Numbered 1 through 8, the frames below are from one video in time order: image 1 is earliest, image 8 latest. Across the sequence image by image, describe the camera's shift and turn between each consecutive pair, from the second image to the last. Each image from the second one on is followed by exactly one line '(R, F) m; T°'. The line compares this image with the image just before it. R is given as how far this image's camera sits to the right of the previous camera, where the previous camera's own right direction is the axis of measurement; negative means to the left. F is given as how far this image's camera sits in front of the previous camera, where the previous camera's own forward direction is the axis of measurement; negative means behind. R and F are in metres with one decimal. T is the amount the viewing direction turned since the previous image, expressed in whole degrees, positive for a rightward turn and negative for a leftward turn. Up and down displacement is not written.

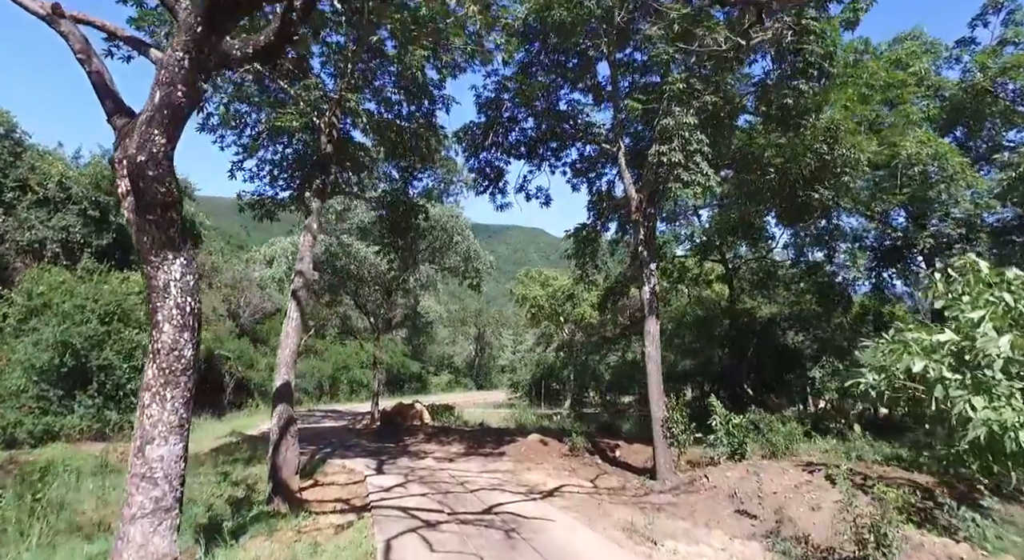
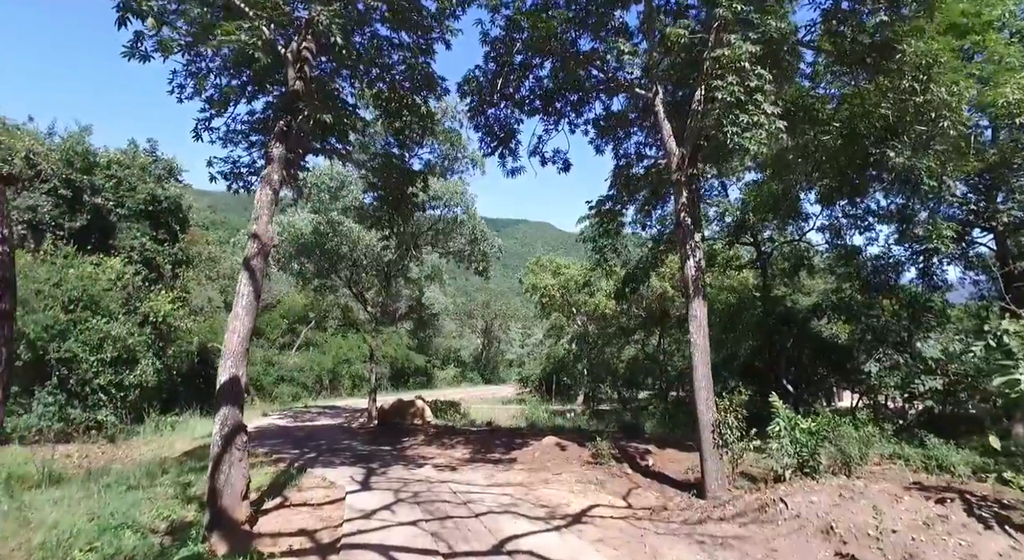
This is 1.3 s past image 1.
(-0.1, +1.5) m; -1°
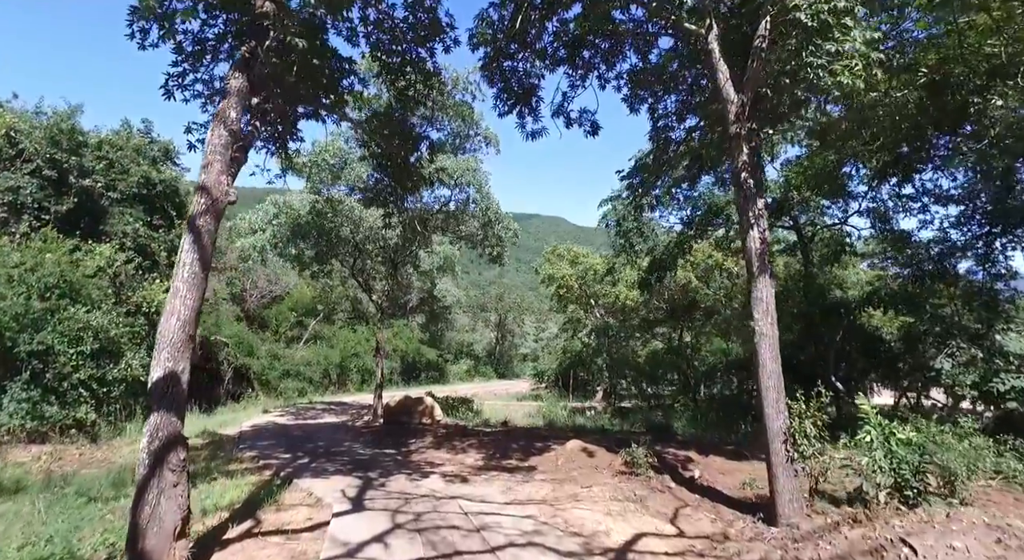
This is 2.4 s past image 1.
(-0.1, +1.2) m; -1°
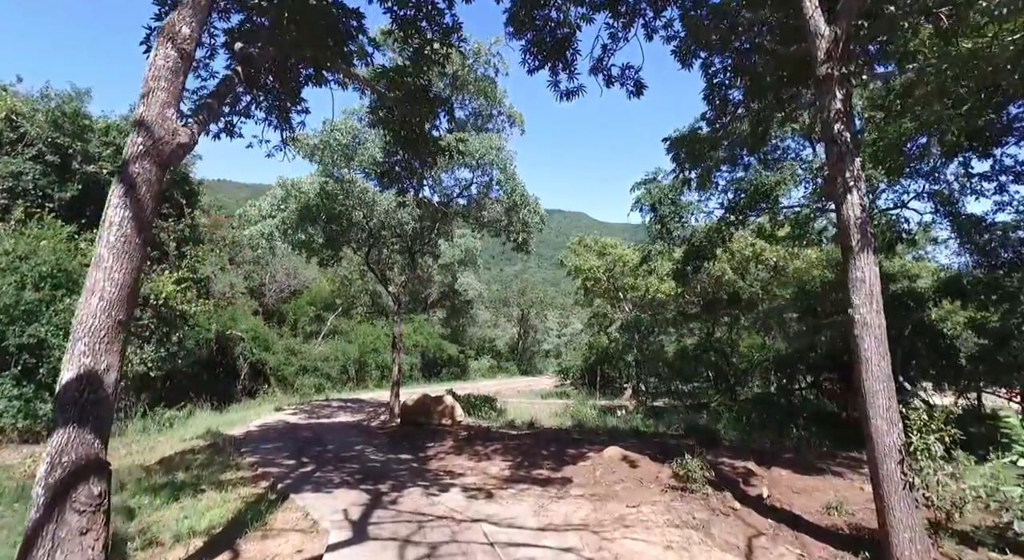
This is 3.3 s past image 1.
(-0.1, +1.0) m; -2°
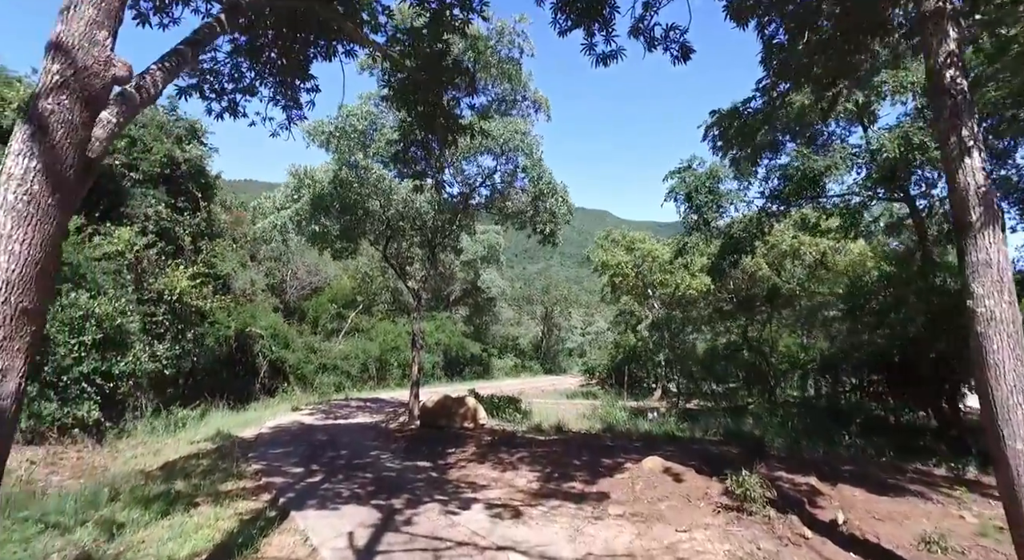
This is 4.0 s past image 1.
(-0.1, +0.8) m; -2°
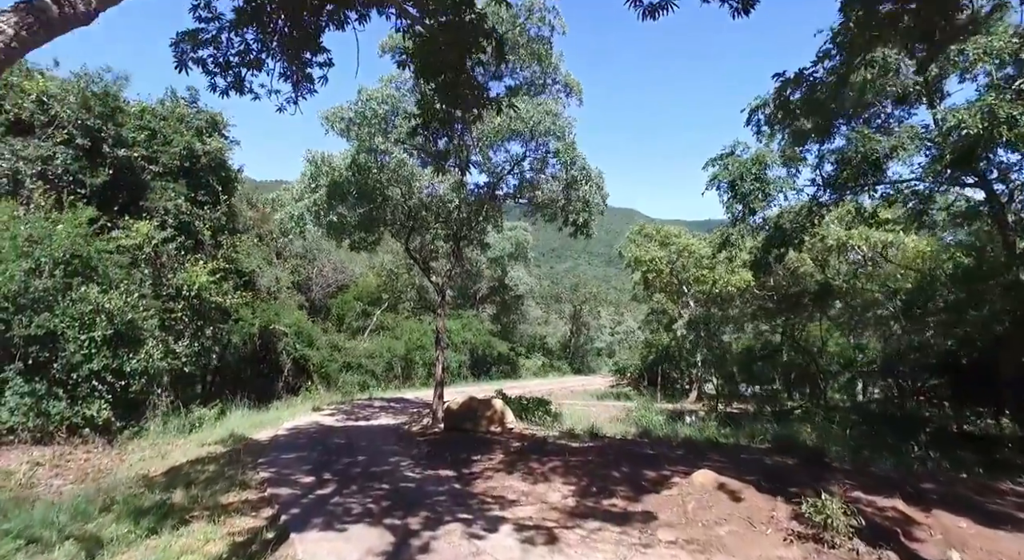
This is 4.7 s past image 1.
(-0.1, +0.8) m; -3°
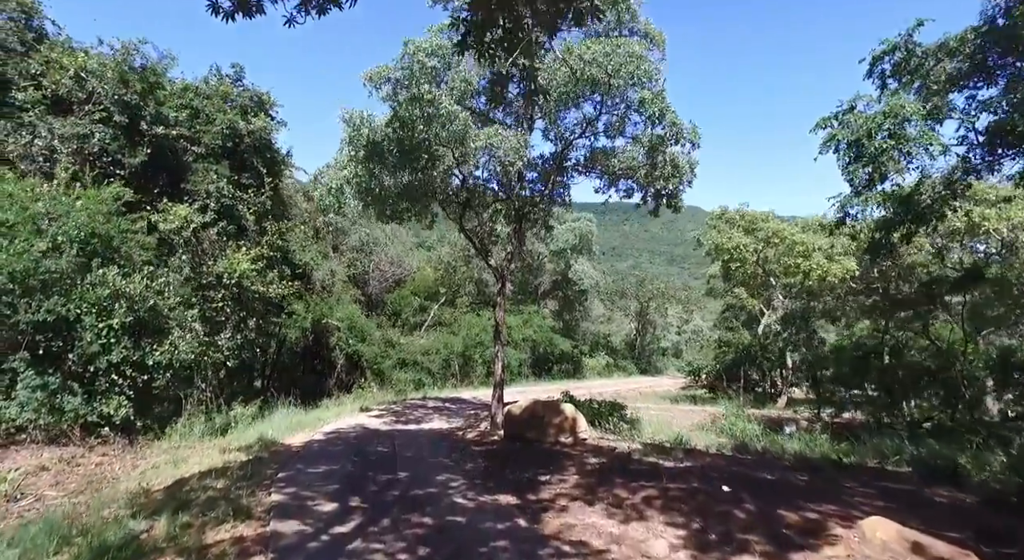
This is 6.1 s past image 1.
(-0.2, +1.7) m; -6°
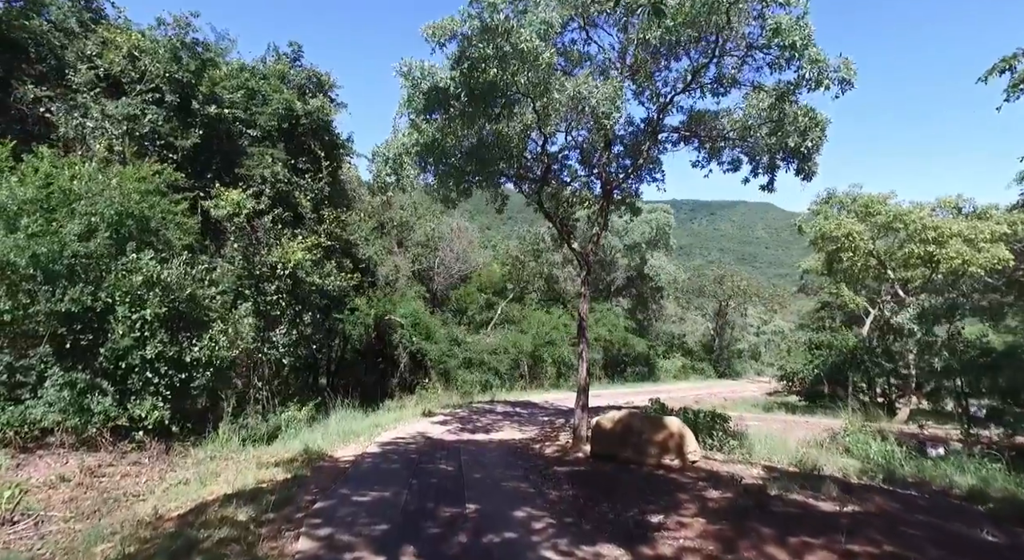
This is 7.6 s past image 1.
(-0.3, +1.5) m; -6°
